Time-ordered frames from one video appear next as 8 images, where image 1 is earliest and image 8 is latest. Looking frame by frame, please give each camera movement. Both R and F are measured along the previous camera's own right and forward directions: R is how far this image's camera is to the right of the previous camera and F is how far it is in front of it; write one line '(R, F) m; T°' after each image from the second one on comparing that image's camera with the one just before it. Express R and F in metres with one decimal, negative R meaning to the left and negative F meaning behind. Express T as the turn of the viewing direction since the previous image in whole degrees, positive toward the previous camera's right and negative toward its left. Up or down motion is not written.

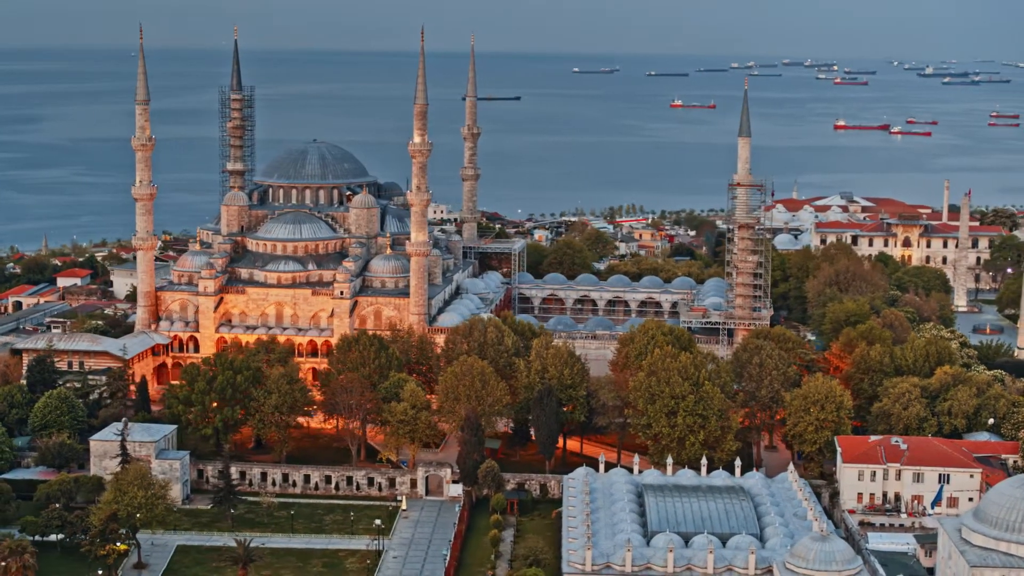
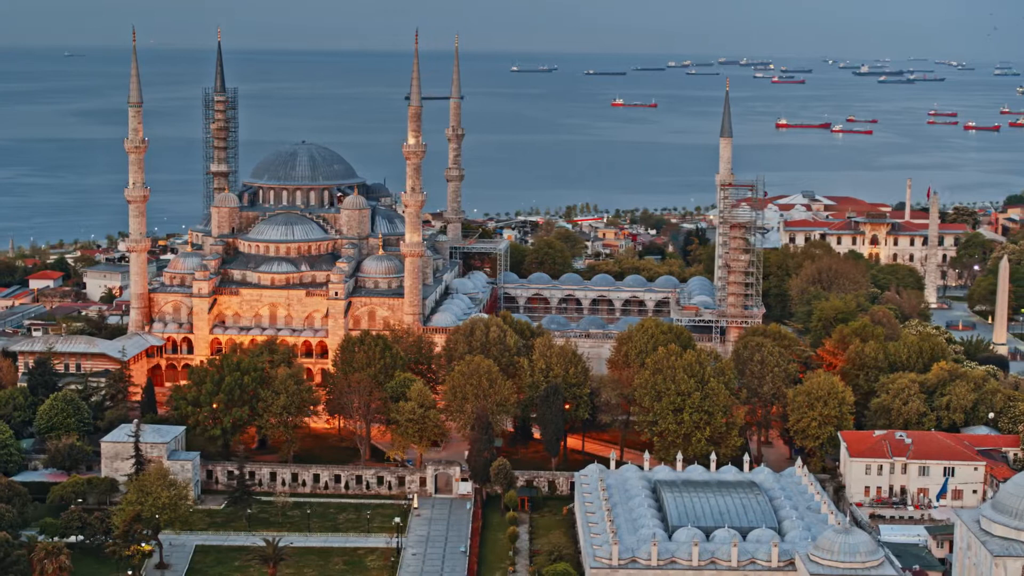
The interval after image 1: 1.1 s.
(-1.3, -0.4) m; +2°
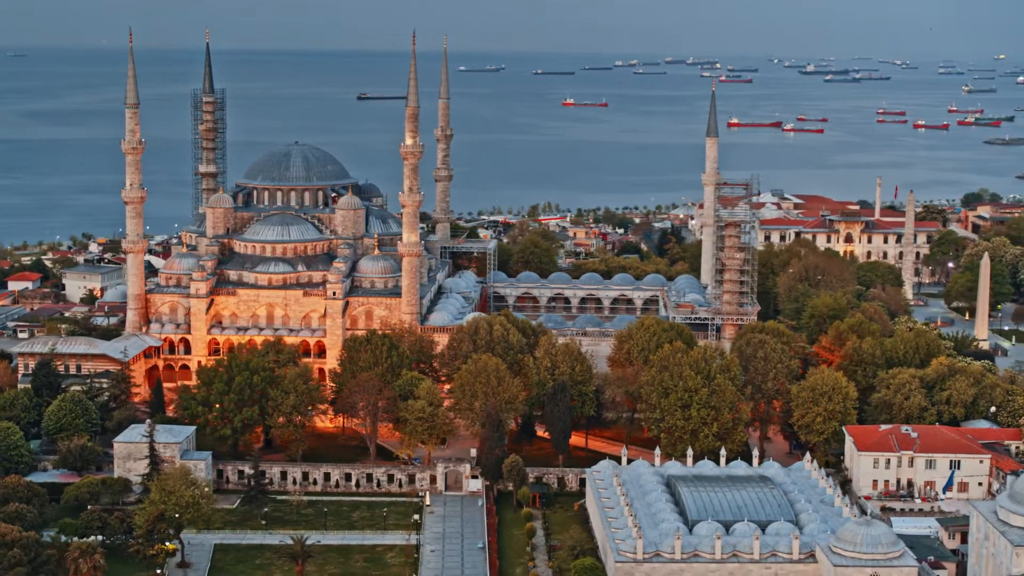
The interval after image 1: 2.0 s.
(-1.2, -0.3) m; +2°
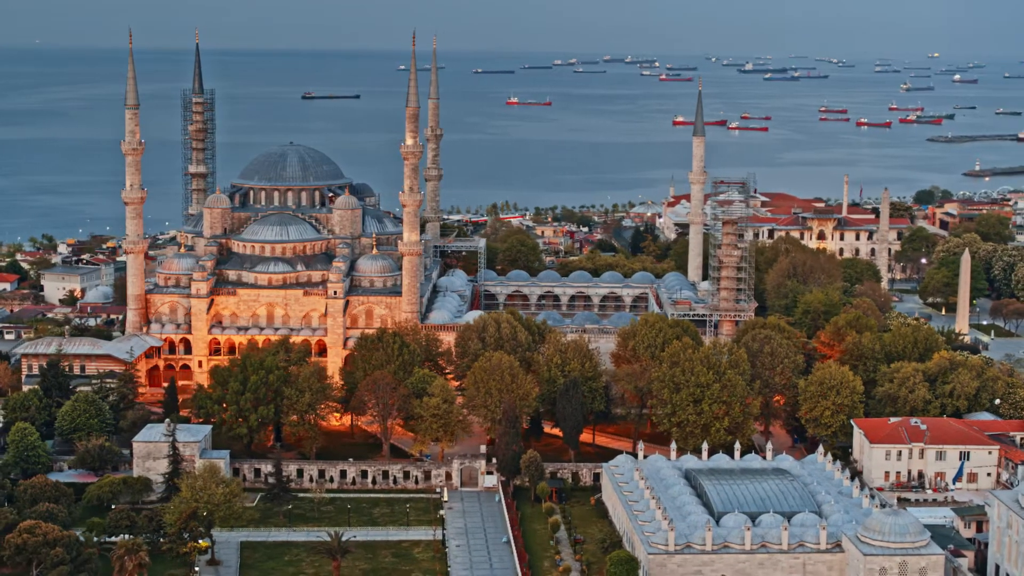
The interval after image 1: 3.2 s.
(-1.4, -0.4) m; +2°
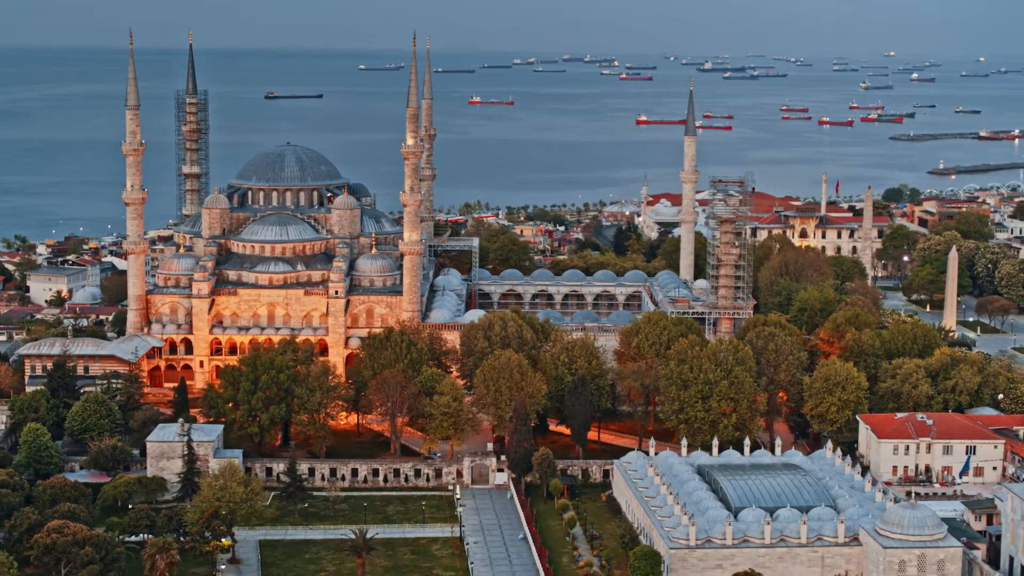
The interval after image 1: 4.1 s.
(-1.0, -0.3) m; +1°
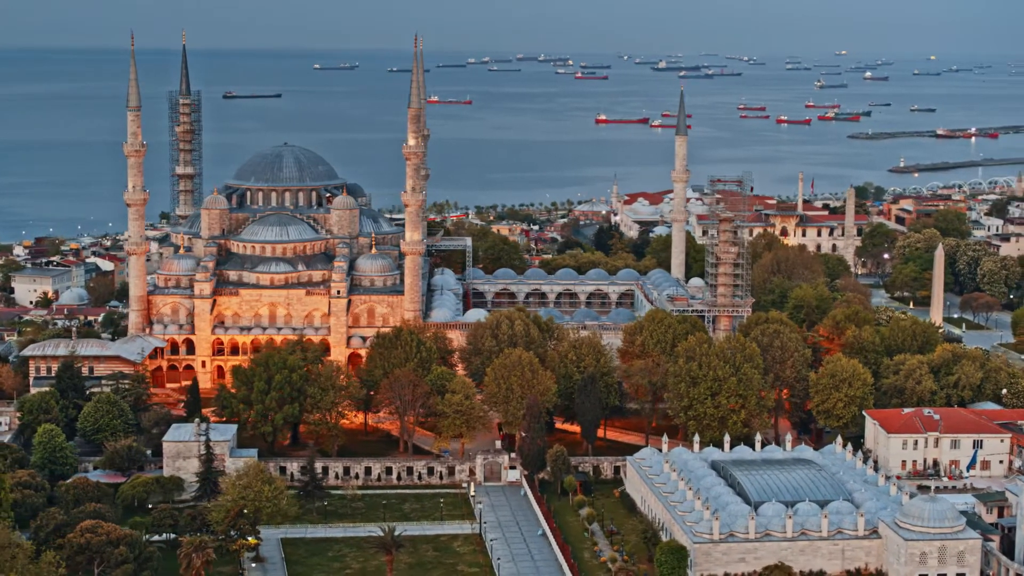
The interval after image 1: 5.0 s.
(-1.1, -0.3) m; +1°
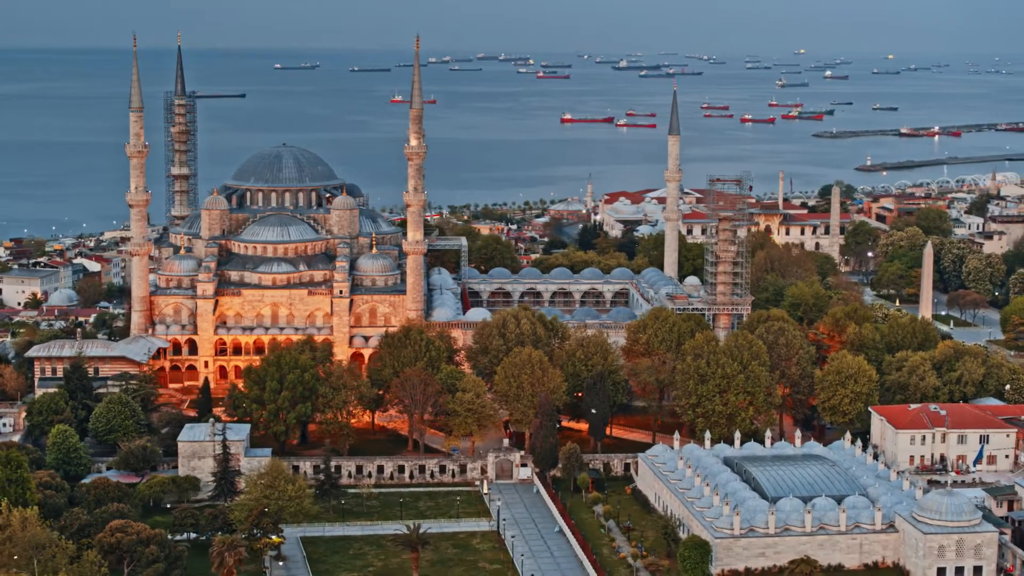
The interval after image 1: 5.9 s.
(-1.0, -0.3) m; +1°
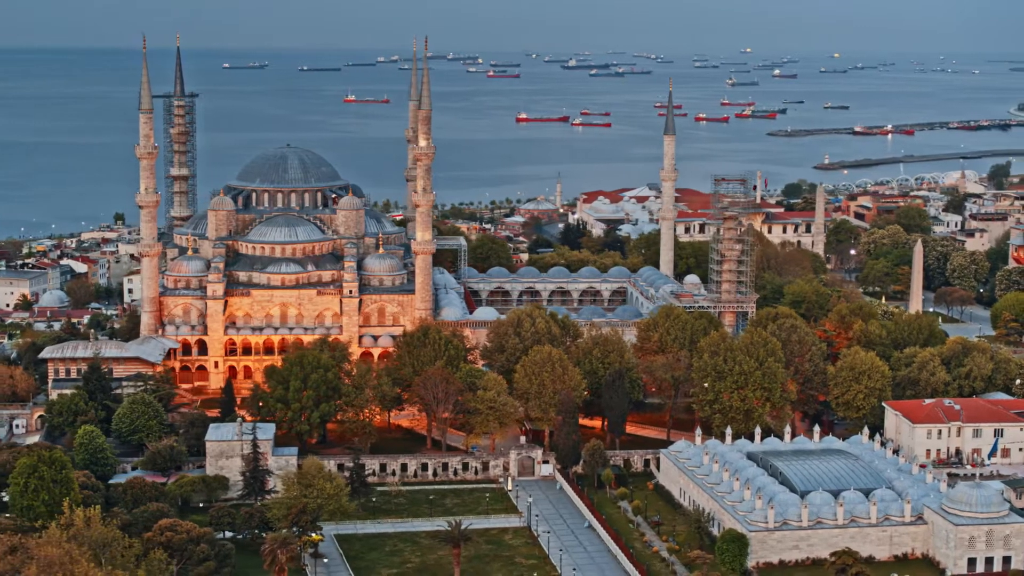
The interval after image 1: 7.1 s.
(-1.4, -0.4) m; +2°
